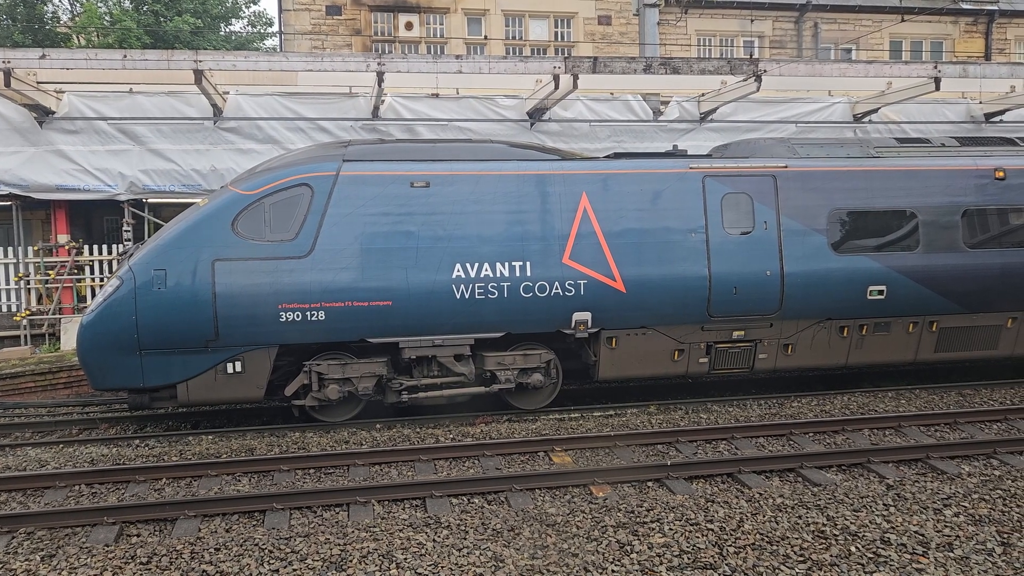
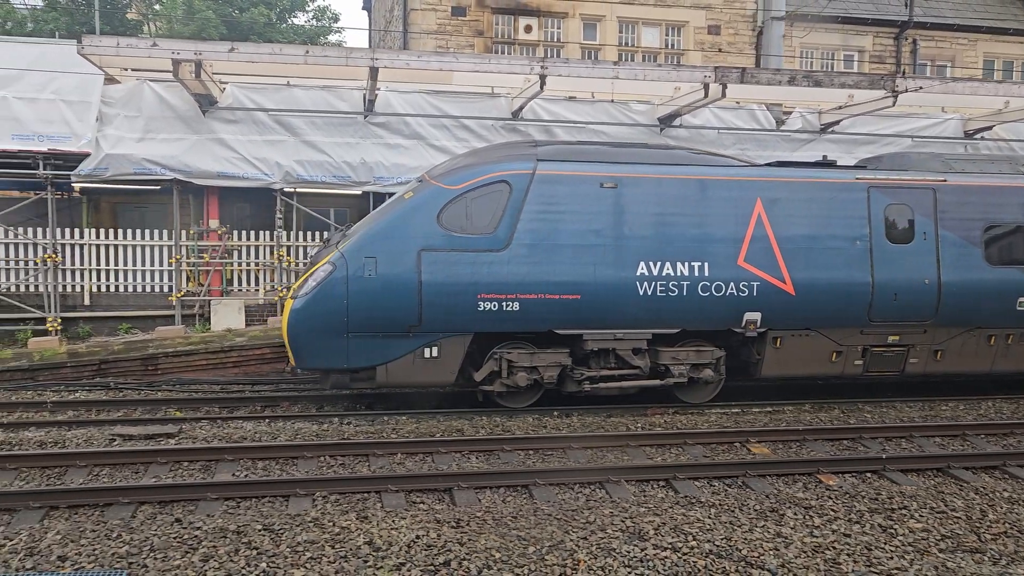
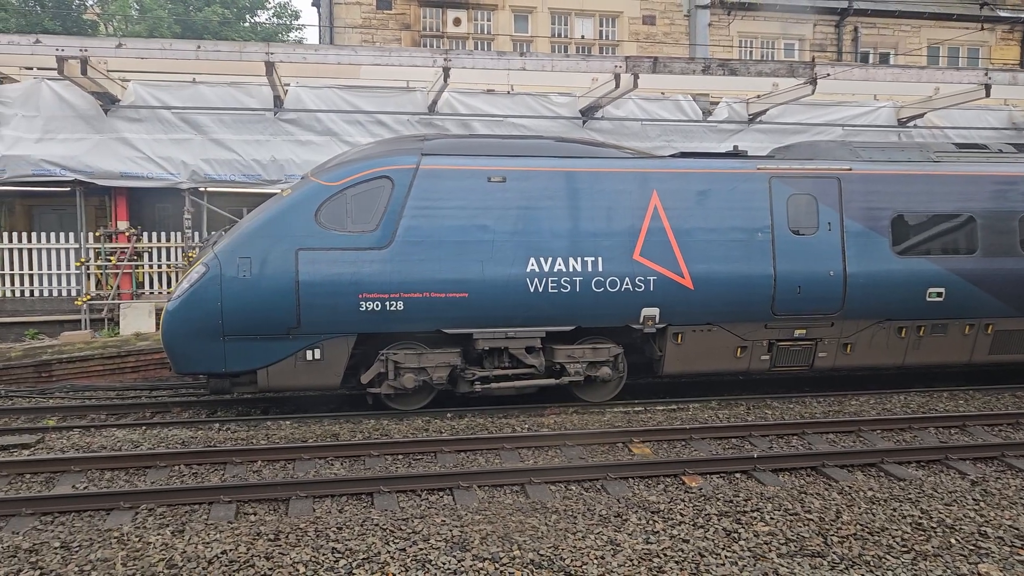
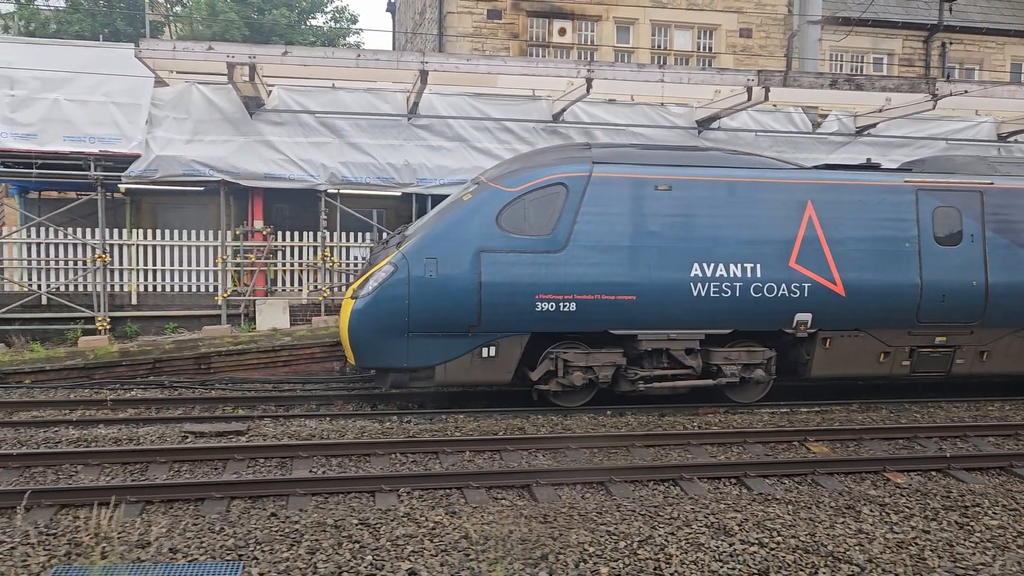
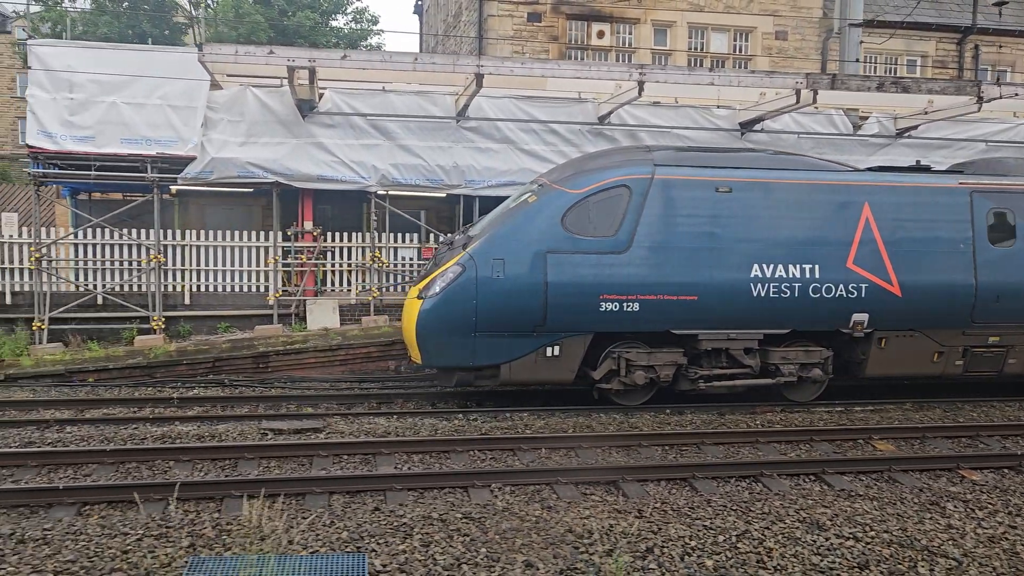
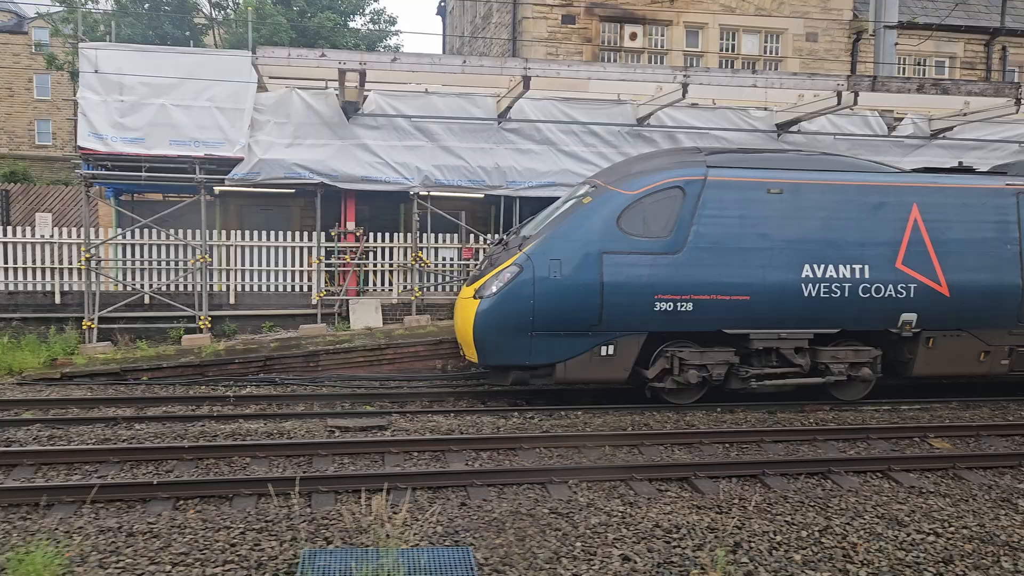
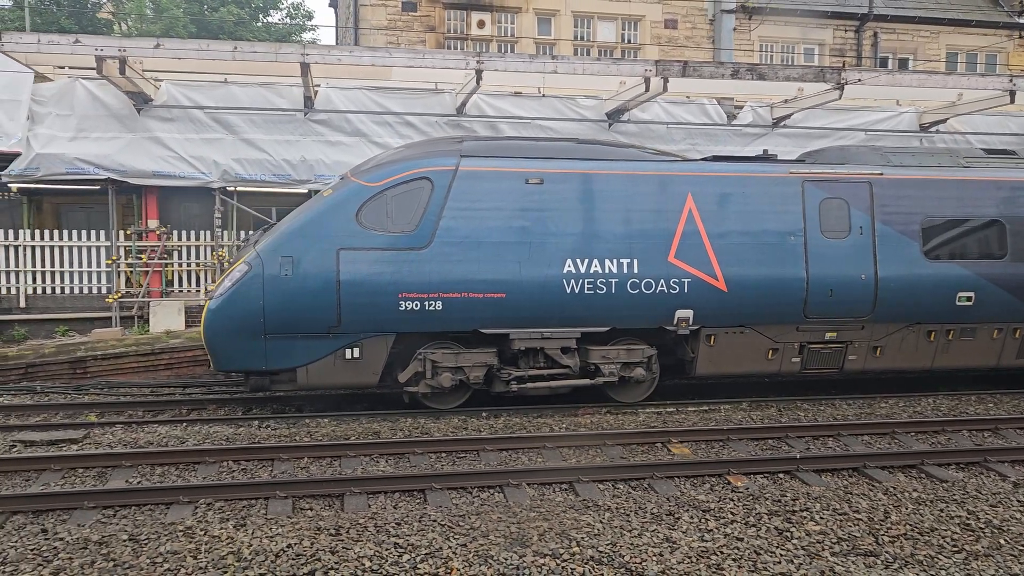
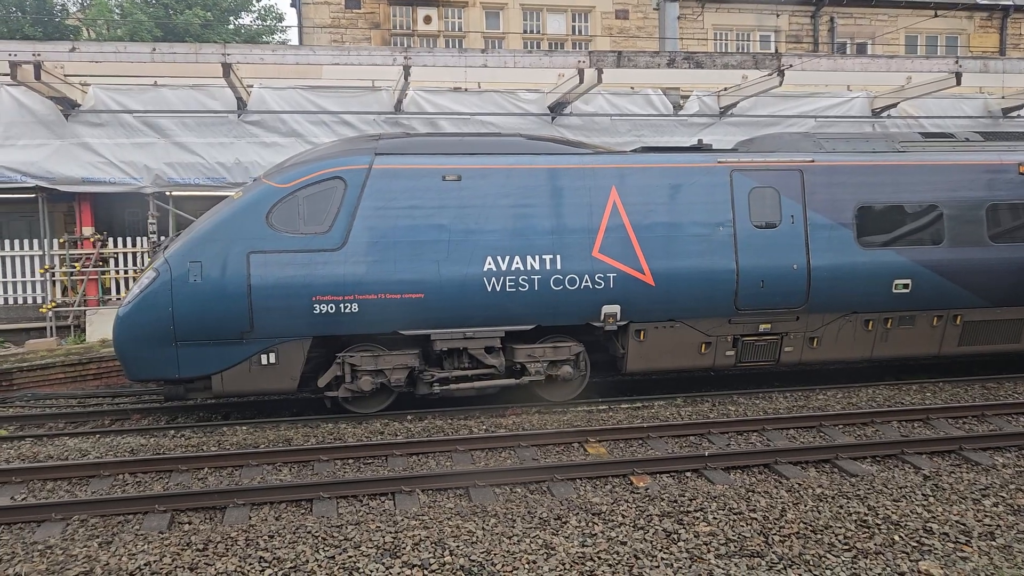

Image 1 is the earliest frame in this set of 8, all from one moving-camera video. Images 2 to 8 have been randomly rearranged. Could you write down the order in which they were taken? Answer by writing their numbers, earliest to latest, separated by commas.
8, 3, 7, 2, 4, 5, 6
